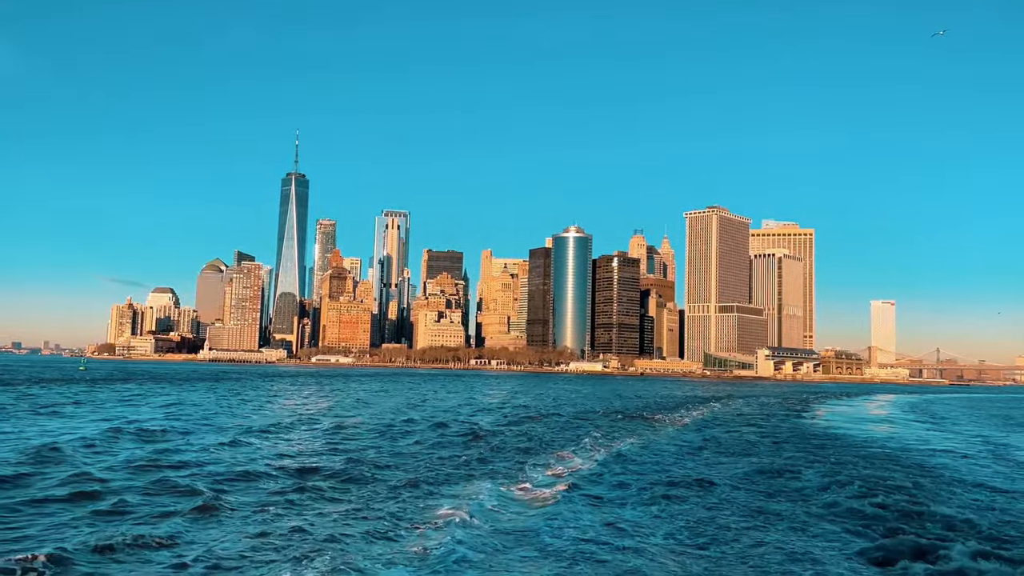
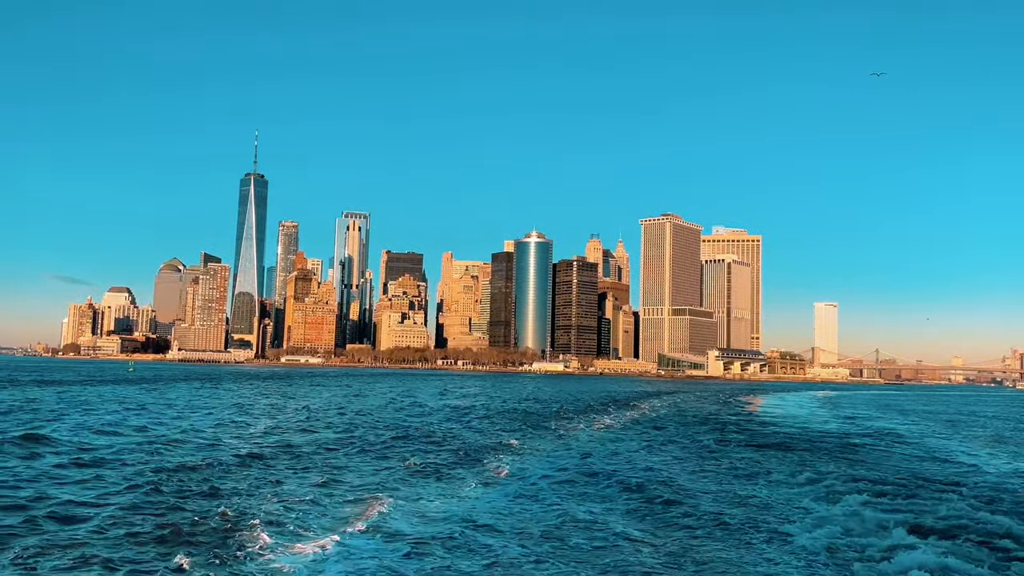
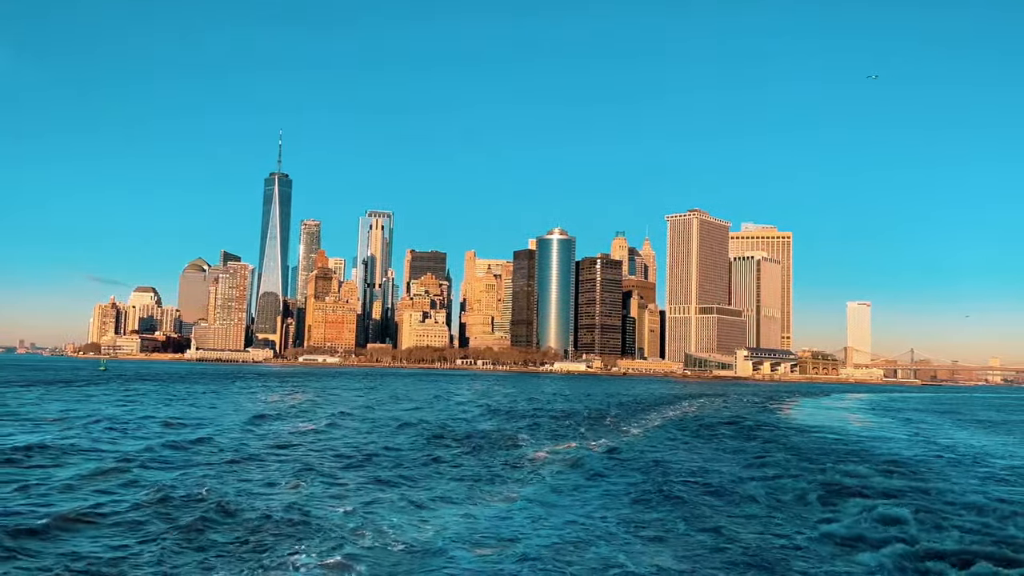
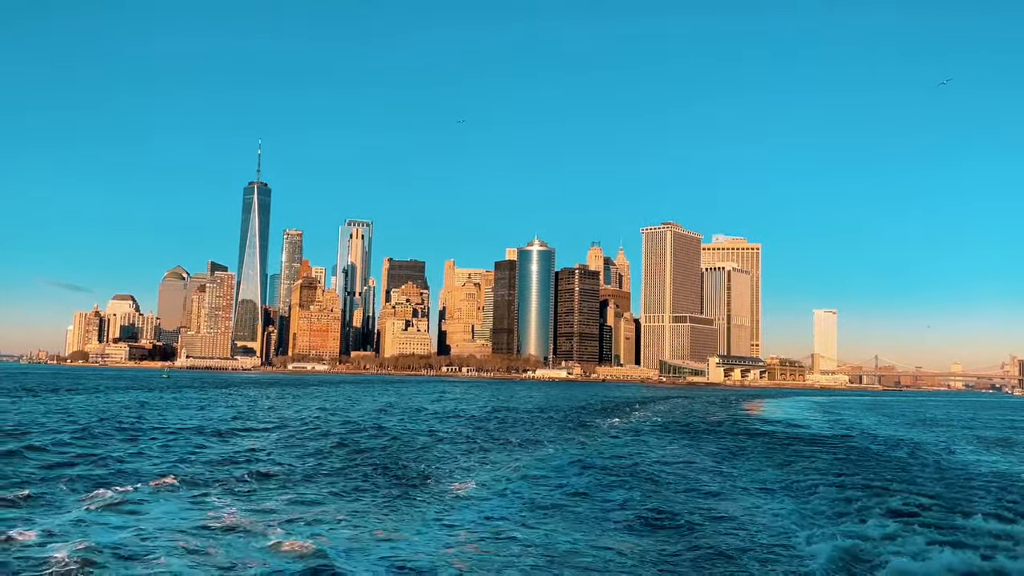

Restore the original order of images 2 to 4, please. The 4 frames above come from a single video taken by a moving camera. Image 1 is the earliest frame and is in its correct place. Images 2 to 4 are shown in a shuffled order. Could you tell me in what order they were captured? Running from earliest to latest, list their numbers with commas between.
3, 2, 4
